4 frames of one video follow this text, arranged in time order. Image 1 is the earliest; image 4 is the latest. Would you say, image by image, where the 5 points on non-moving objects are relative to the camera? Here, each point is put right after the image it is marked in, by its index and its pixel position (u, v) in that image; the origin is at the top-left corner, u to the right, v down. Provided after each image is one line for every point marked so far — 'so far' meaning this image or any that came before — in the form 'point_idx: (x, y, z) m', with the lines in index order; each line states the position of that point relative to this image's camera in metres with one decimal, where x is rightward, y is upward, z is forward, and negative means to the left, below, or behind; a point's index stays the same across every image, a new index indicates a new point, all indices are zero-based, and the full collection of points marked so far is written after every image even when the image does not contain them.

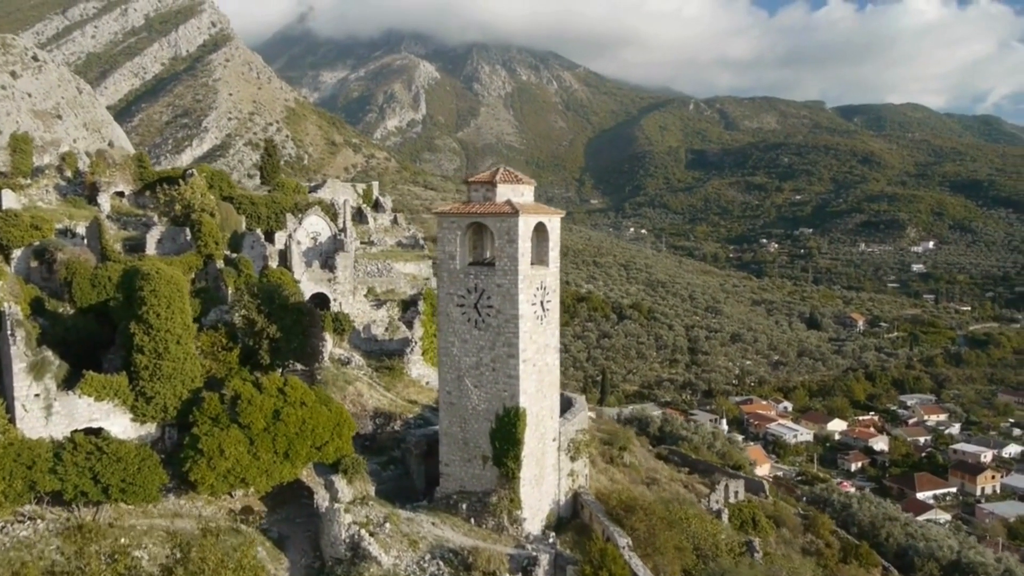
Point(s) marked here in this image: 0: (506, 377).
0: (-0.1, -1.5, +11.9) m
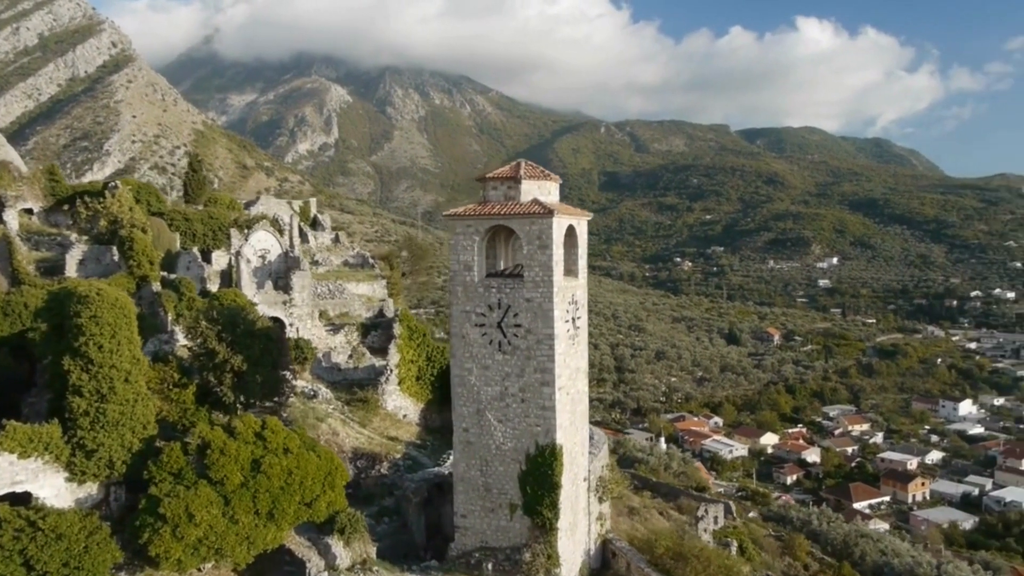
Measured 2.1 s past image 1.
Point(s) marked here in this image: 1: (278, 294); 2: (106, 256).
0: (+0.3, -1.7, +10.0) m
1: (-5.9, -0.1, +18.6) m
2: (-10.0, +0.8, +18.0) m
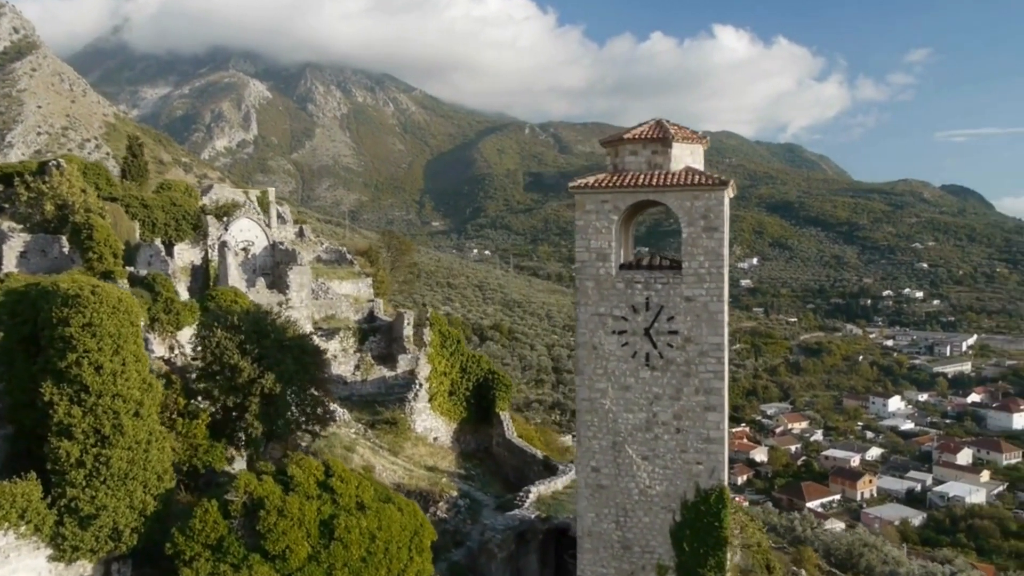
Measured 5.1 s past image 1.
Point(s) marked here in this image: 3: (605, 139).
0: (+1.9, -1.6, +7.7) m
1: (-5.1, -0.1, +15.5) m
2: (-9.1, +0.8, +14.6) m
3: (+1.0, +1.7, +8.2) m
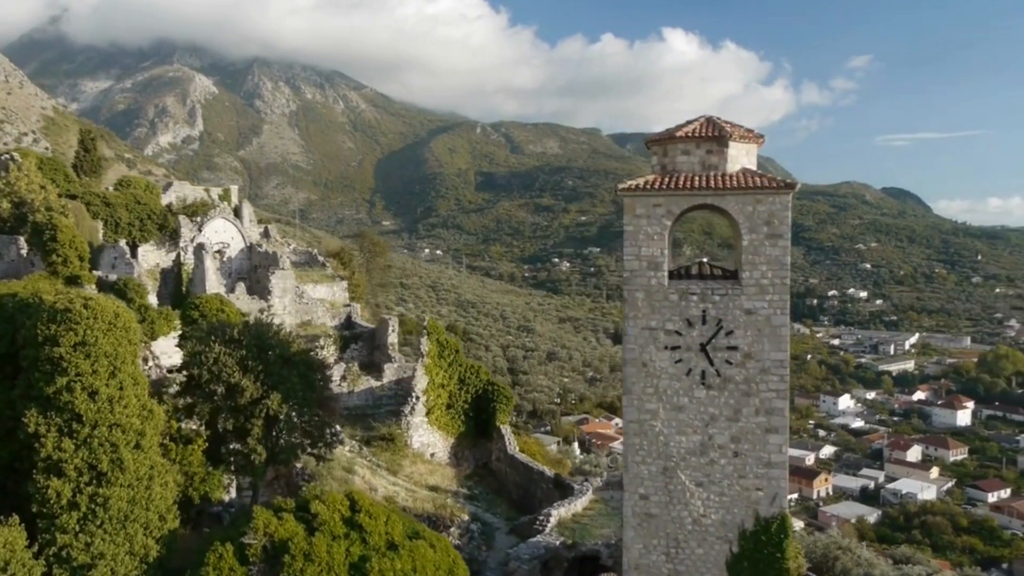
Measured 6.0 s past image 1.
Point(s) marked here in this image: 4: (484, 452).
0: (+2.4, -1.8, +7.1) m
1: (-5.2, -0.2, +14.5) m
2: (-9.1, +0.7, +13.3) m
3: (+1.4, +1.5, +7.5) m
4: (-0.5, -3.1, +13.7) m
